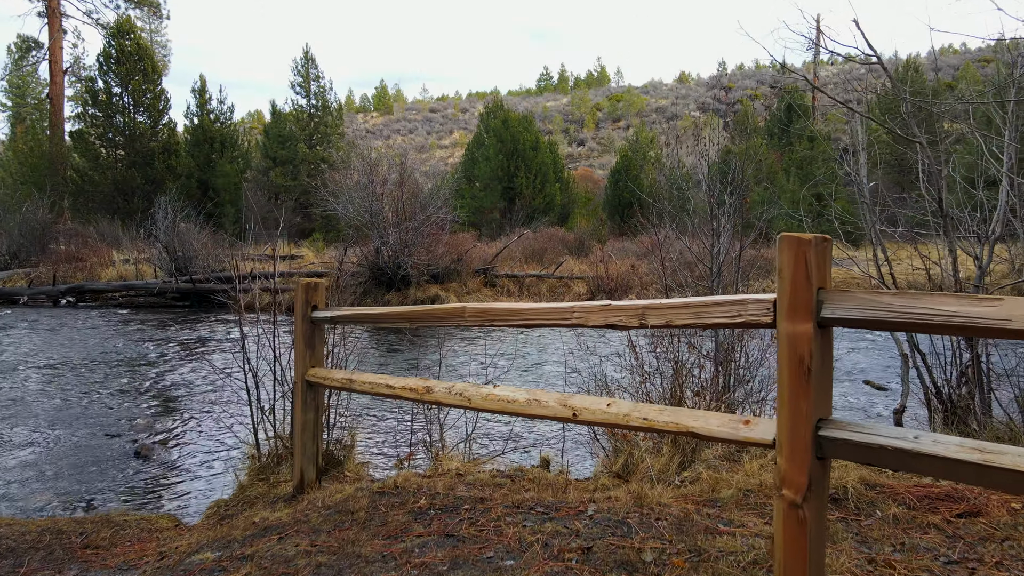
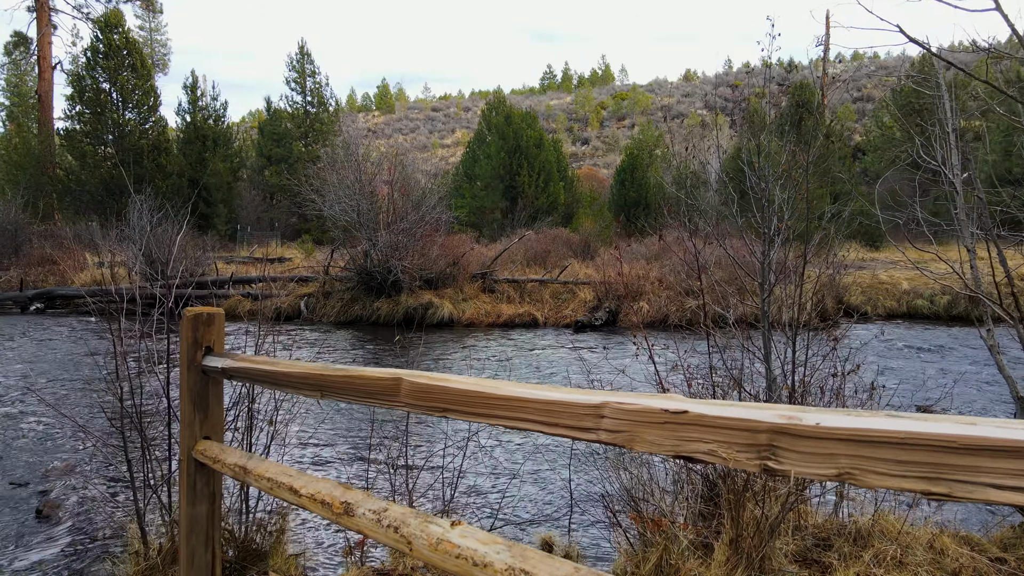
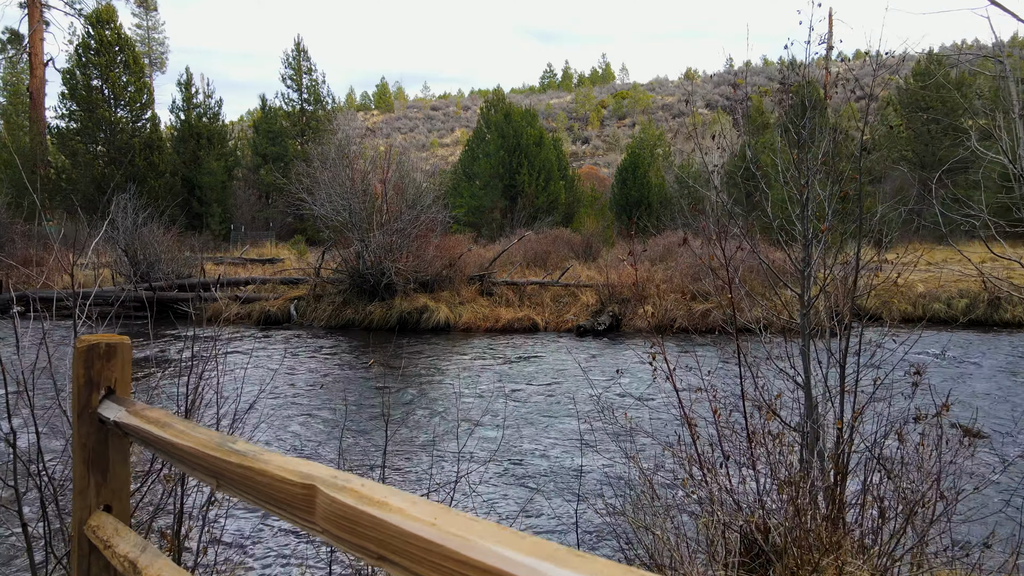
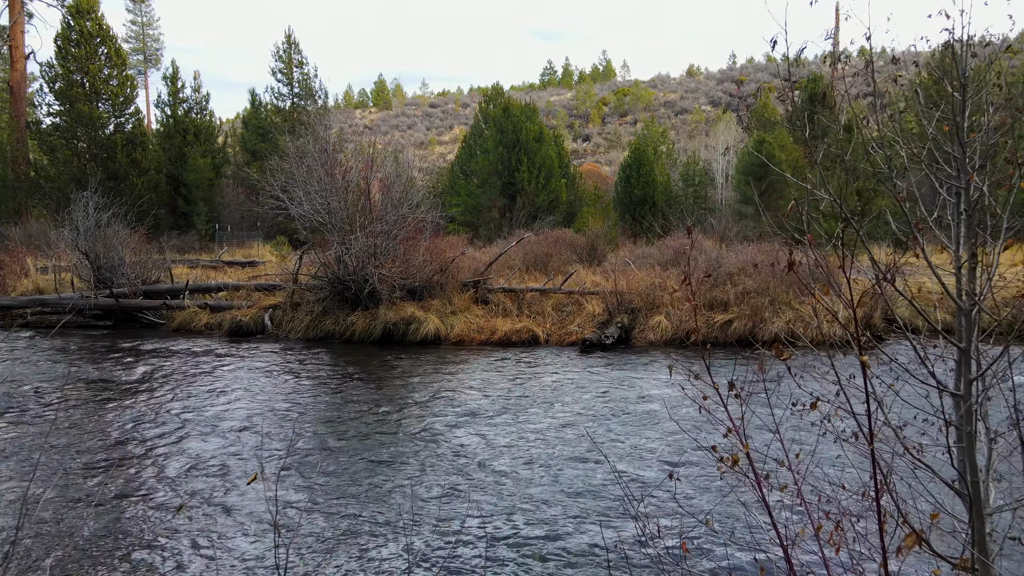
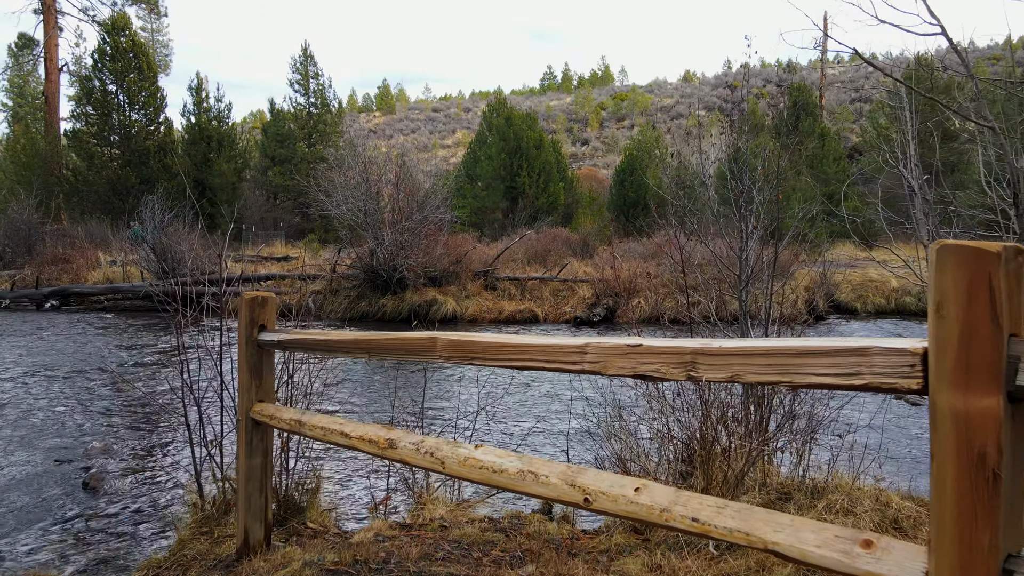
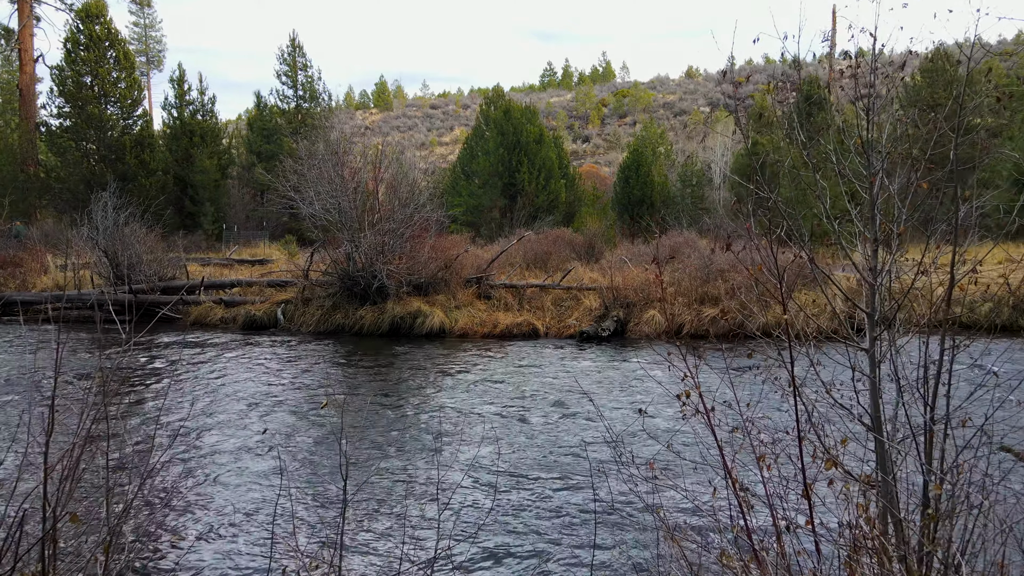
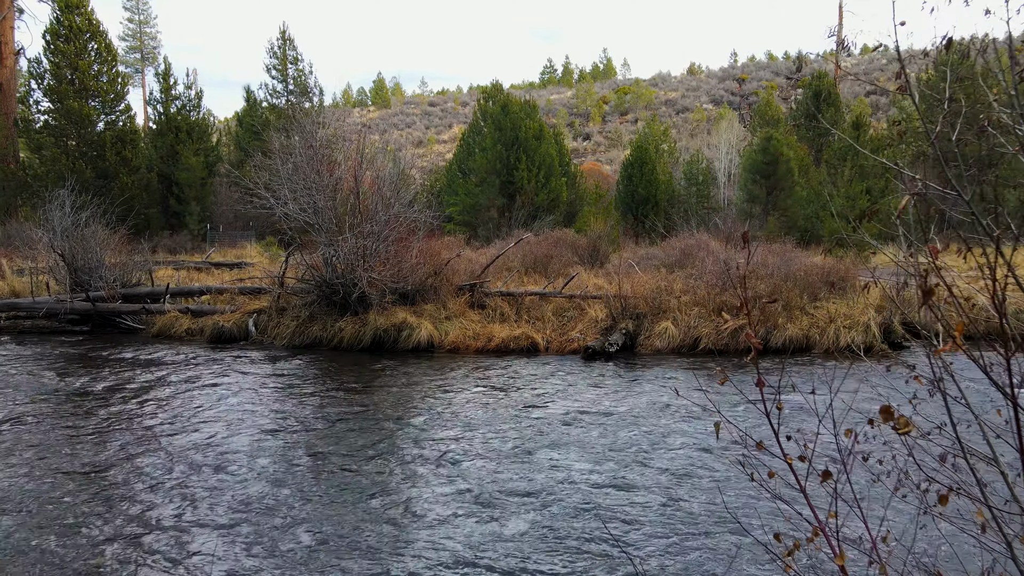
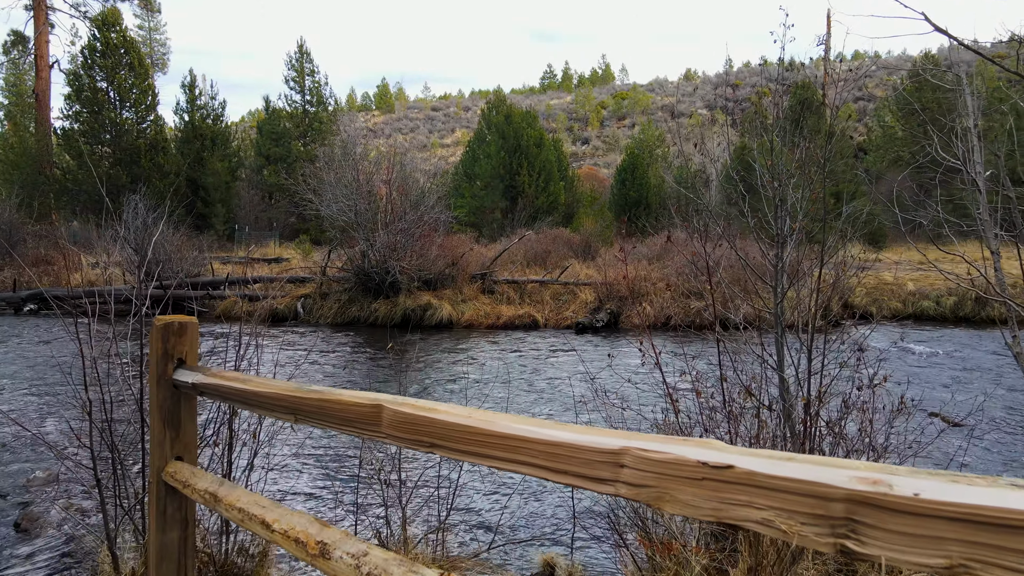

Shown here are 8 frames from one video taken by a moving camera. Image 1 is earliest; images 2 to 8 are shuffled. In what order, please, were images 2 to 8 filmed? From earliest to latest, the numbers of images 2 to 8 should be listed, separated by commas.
5, 2, 8, 3, 6, 4, 7
